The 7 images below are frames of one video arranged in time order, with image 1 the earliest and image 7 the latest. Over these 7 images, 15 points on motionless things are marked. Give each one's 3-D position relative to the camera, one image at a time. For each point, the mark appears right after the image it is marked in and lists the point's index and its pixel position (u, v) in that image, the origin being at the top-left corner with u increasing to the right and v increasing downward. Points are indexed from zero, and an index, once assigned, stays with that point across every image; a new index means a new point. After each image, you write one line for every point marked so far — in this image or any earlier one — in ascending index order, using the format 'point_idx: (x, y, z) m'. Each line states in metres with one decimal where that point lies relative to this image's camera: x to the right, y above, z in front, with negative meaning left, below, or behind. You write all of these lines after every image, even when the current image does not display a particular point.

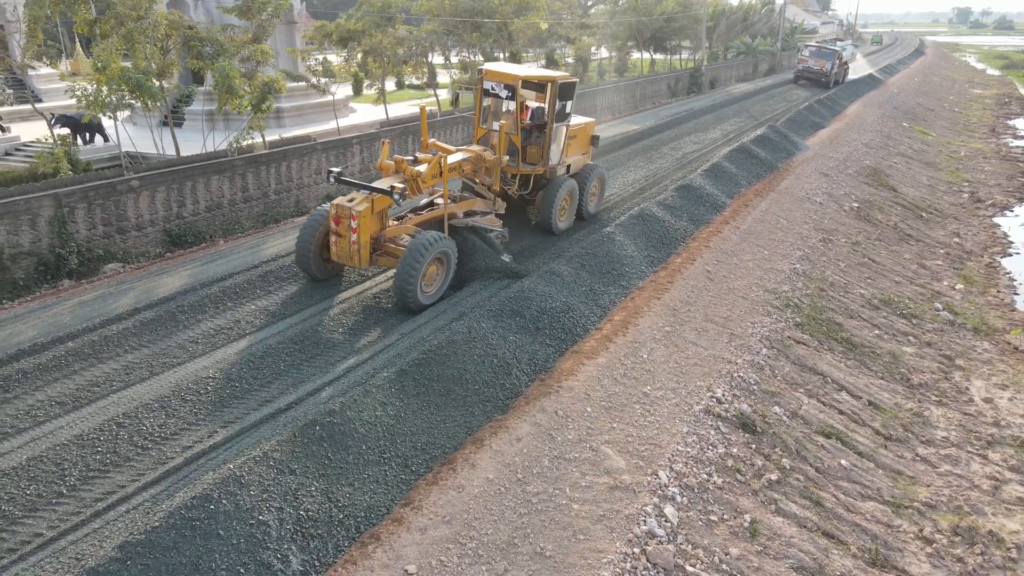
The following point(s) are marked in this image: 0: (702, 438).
0: (+1.6, -1.2, +6.5) m
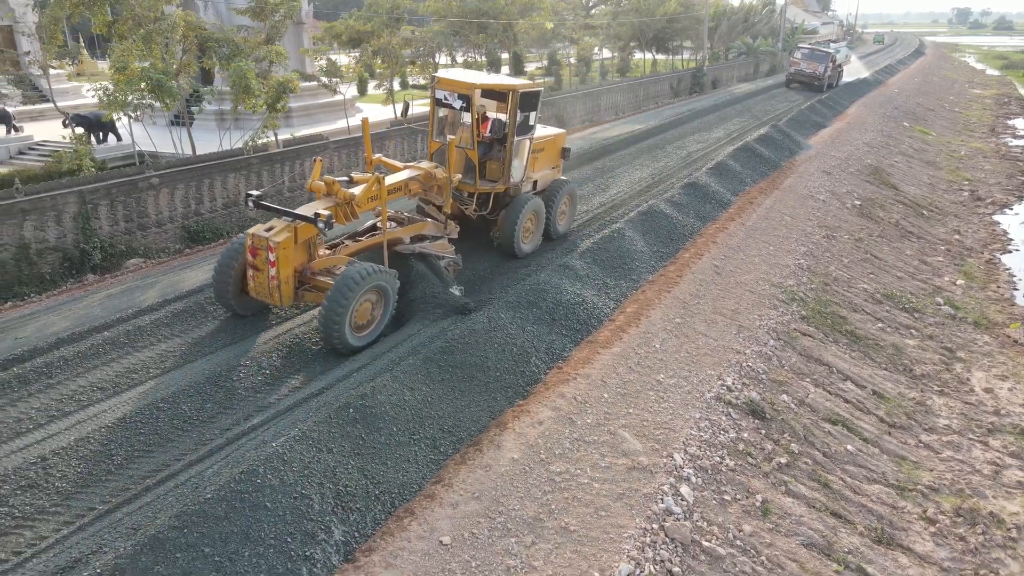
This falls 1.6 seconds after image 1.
0: (+1.7, -1.1, +6.8) m
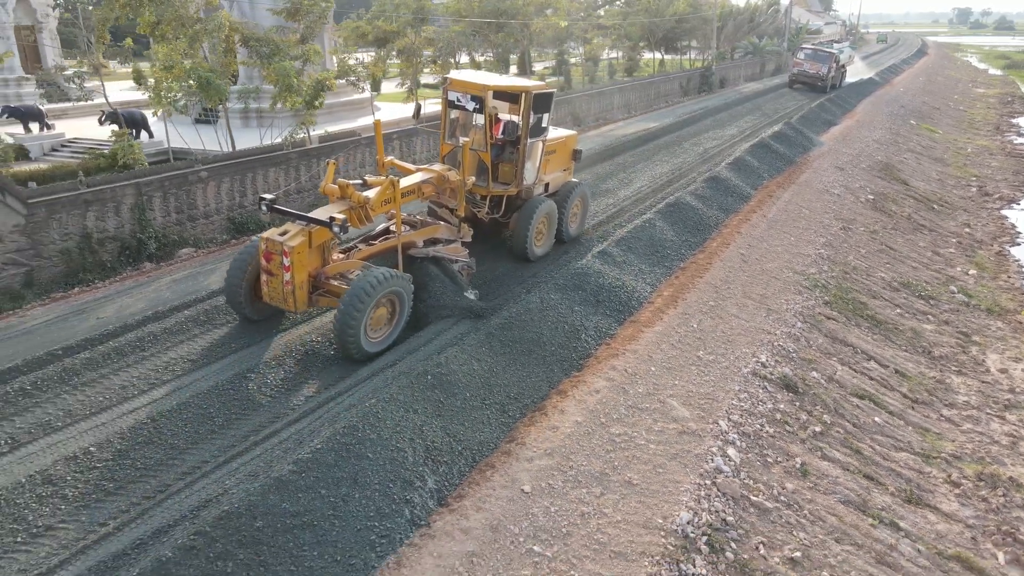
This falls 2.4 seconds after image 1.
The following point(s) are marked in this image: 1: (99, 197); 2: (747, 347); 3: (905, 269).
0: (+2.2, -1.0, +7.3) m
1: (-5.4, +1.2, +10.3) m
2: (+2.4, -0.6, +8.2) m
3: (+6.3, +0.3, +12.8) m
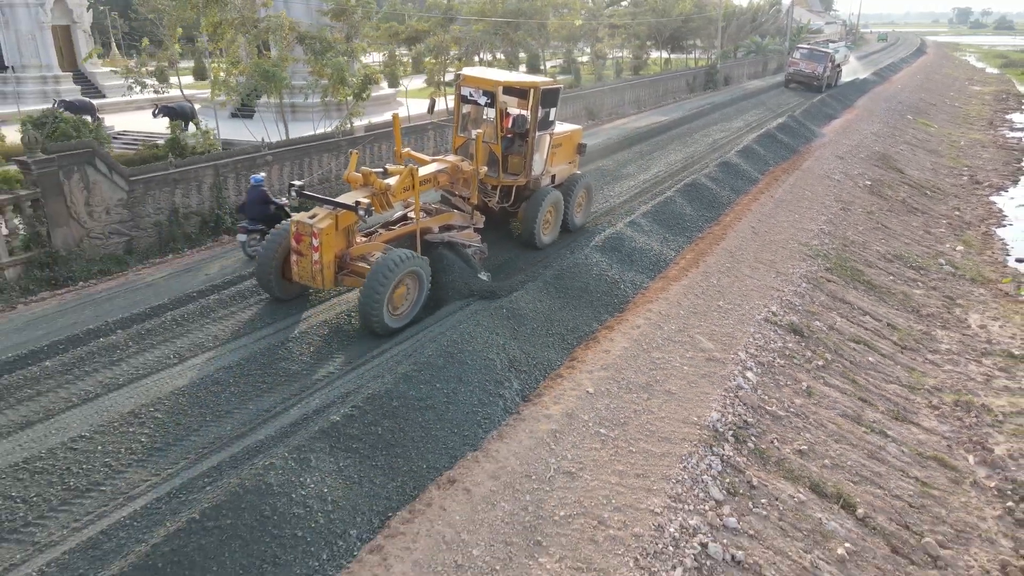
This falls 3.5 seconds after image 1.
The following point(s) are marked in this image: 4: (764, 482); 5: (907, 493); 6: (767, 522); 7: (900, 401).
0: (+2.8, -0.5, +8.7) m
1: (-4.8, +1.6, +11.7) m
2: (+3.0, -0.1, +9.6) m
3: (+6.8, +0.8, +14.1) m
4: (+2.0, -1.5, +6.3) m
5: (+3.4, -1.7, +6.8) m
6: (+1.9, -1.7, +5.9) m
7: (+4.1, -1.2, +8.4) m
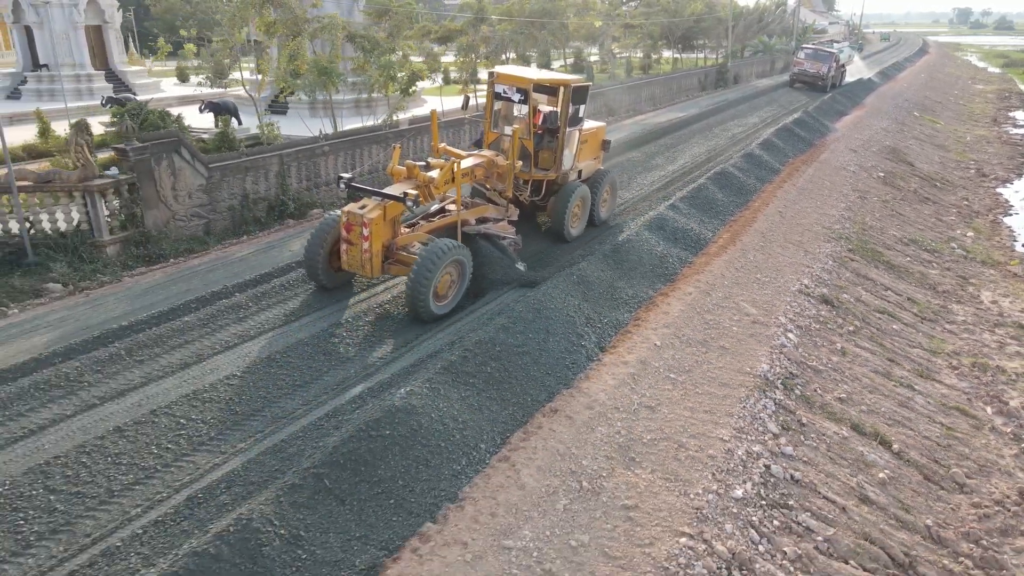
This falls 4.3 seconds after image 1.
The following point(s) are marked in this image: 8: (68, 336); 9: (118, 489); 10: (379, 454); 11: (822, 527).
0: (+3.5, -0.2, +9.6) m
1: (-4.1, +1.9, +12.7) m
2: (+3.7, +0.2, +10.5) m
3: (+7.6, +1.1, +15.1) m
4: (+2.7, -1.2, +7.2) m
5: (+4.1, -1.4, +7.7) m
6: (+2.6, -1.4, +6.8) m
7: (+4.8, -0.9, +9.3) m
8: (-4.1, -0.5, +7.3) m
9: (-2.4, -1.3, +5.0) m
10: (-0.9, -1.1, +5.2) m
11: (+2.3, -1.8, +5.9) m
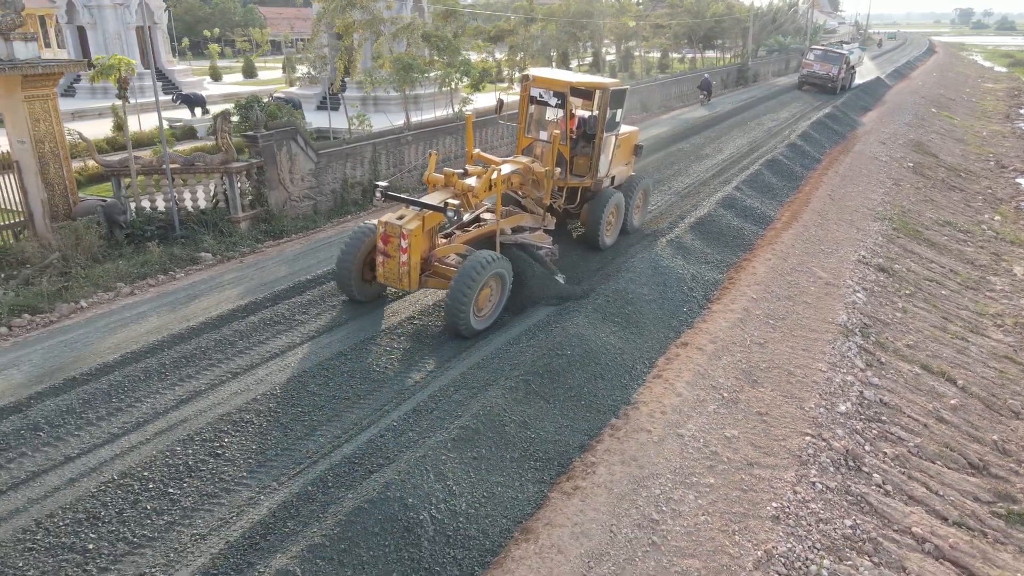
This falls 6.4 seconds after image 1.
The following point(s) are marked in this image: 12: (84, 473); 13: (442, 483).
0: (+4.8, +0.2, +10.9) m
1: (-2.8, +2.4, +13.9) m
2: (+5.0, +0.6, +11.8) m
3: (+8.9, +1.5, +16.3) m
4: (+4.0, -0.8, +8.5) m
5: (+5.4, -1.0, +9.0) m
6: (+3.9, -1.0, +8.1) m
7: (+6.1, -0.4, +10.6) m
8: (-2.8, 0.0, +8.6) m
9: (-1.2, -0.8, +6.3) m
10: (+0.4, -0.7, +6.5) m
11: (+3.6, -1.3, +7.2) m
12: (-2.7, -1.2, +5.0) m
13: (-0.4, -1.2, +5.0) m
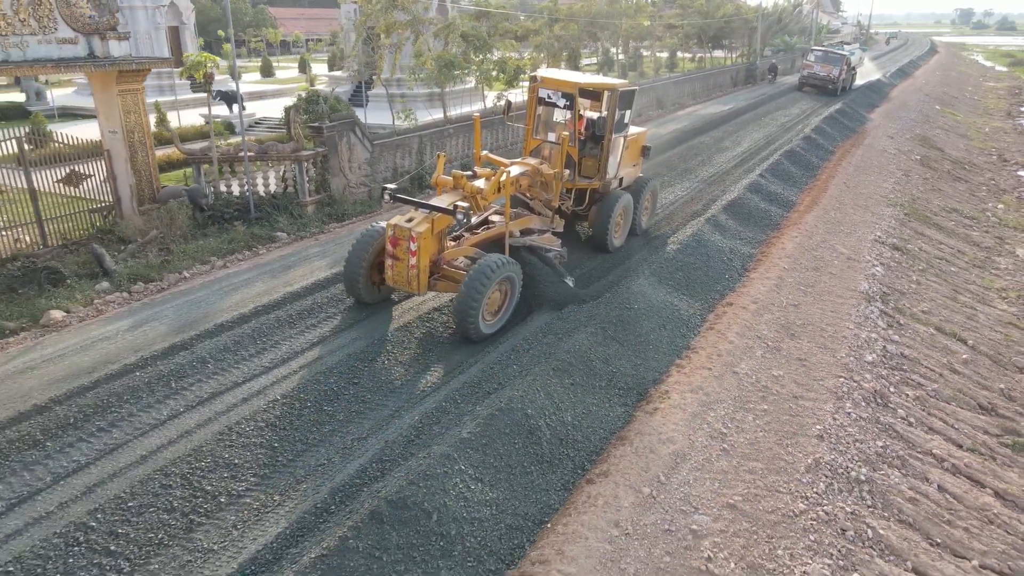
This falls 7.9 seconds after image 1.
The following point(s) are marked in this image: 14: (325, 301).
0: (+5.5, +0.6, +12.0) m
1: (-2.1, +2.7, +15.0) m
2: (+5.7, +1.0, +12.9) m
3: (+9.6, +1.9, +17.4) m
4: (+4.7, -0.4, +9.6) m
5: (+6.1, -0.6, +10.1) m
6: (+4.6, -0.6, +9.1) m
7: (+6.8, -0.1, +11.7) m
8: (-2.1, +0.3, +9.6) m
9: (-0.4, -0.5, +7.3) m
10: (+1.1, -0.3, +7.6) m
11: (+4.3, -1.0, +8.2) m
12: (-2.0, -0.8, +6.1) m
13: (+0.3, -0.8, +6.0) m
14: (-1.9, -0.1, +8.0) m
